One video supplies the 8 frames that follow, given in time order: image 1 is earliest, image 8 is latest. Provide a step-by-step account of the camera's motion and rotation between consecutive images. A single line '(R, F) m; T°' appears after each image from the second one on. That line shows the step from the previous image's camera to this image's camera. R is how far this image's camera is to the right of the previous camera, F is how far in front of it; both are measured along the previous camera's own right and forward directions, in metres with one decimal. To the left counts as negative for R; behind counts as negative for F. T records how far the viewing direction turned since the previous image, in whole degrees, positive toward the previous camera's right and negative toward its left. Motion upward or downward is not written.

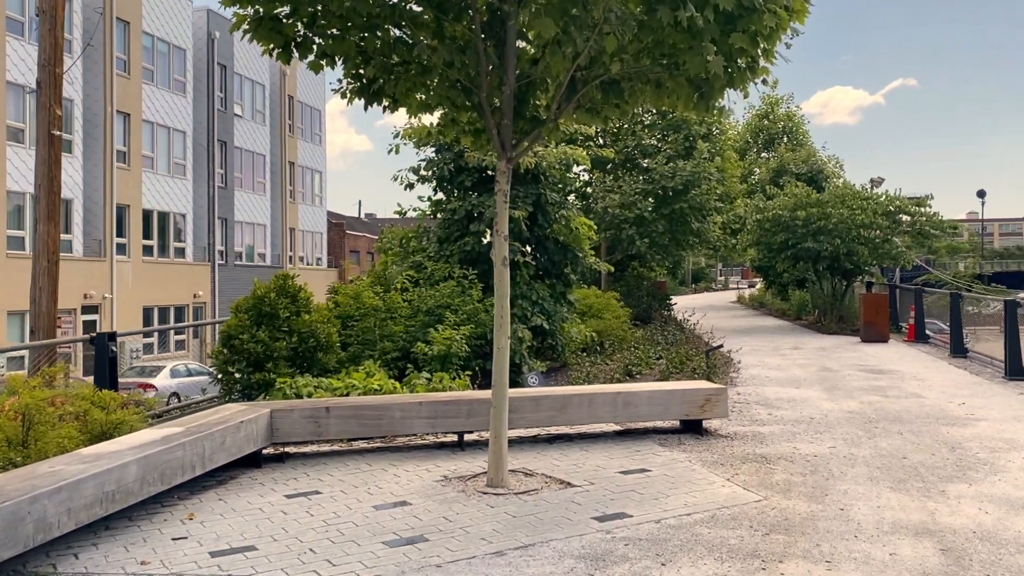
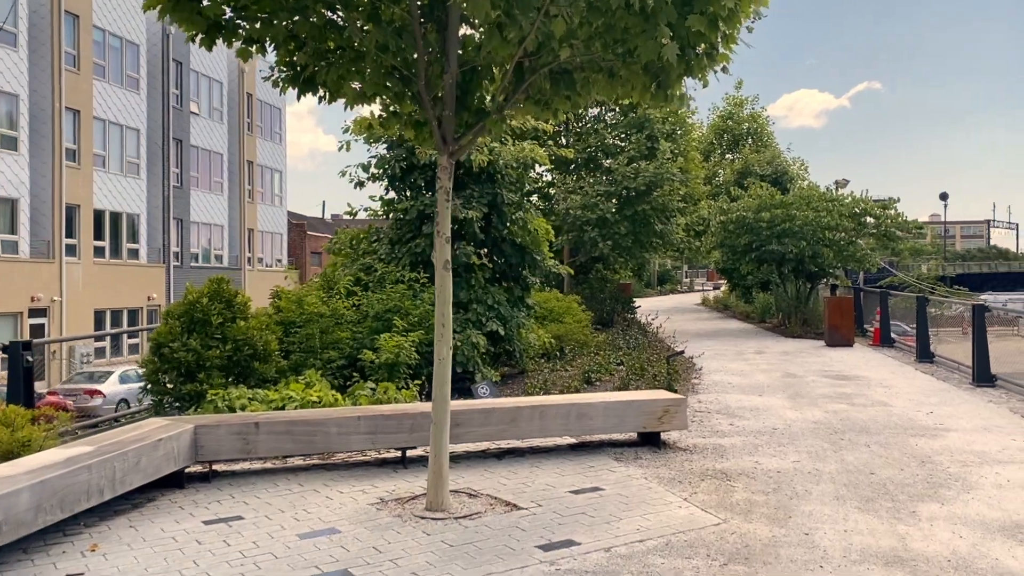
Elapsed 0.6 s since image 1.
(+0.2, +0.5) m; +2°
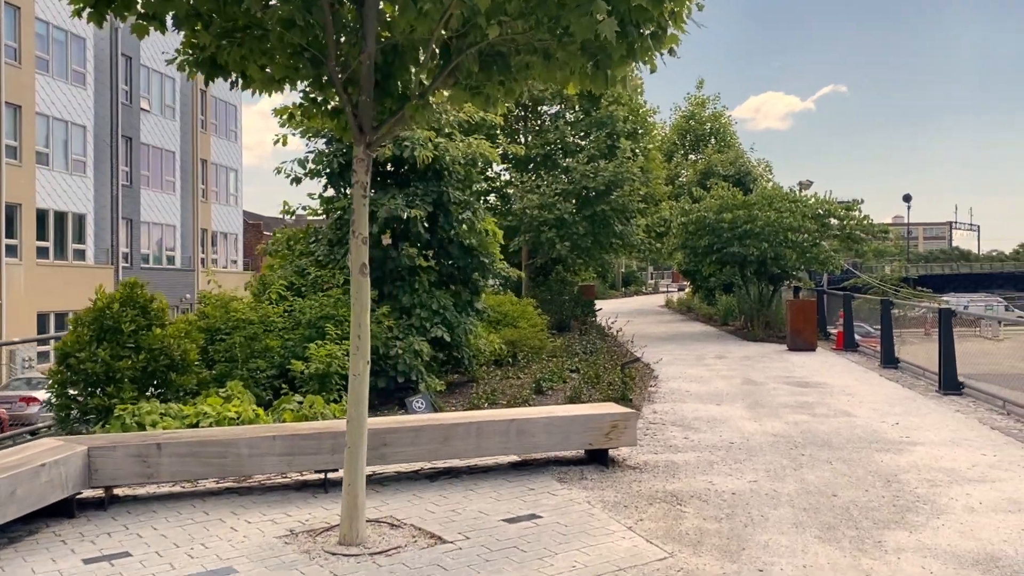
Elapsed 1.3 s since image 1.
(+0.2, +0.6) m; +2°
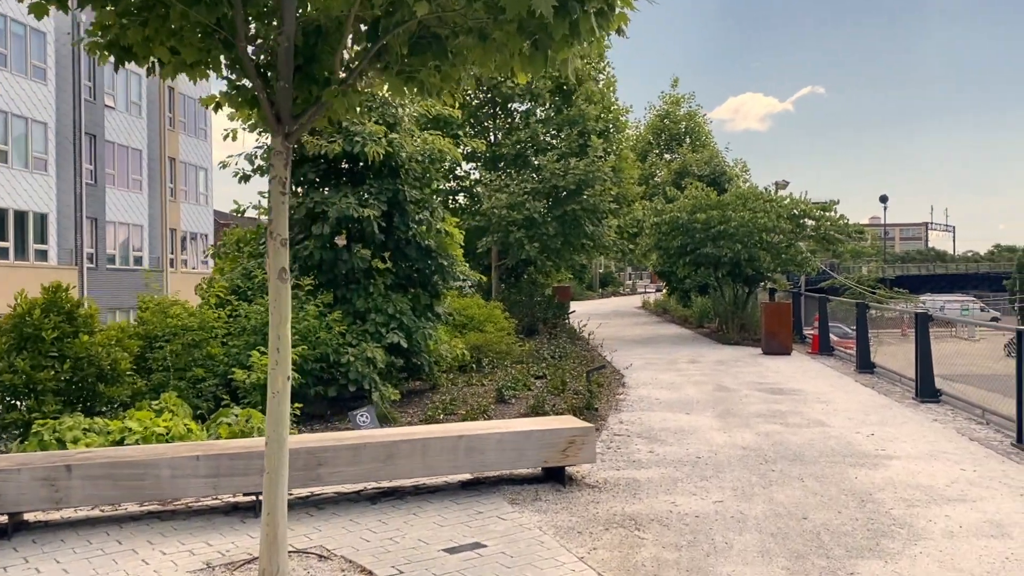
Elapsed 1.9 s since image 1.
(+0.2, +0.5) m; +1°
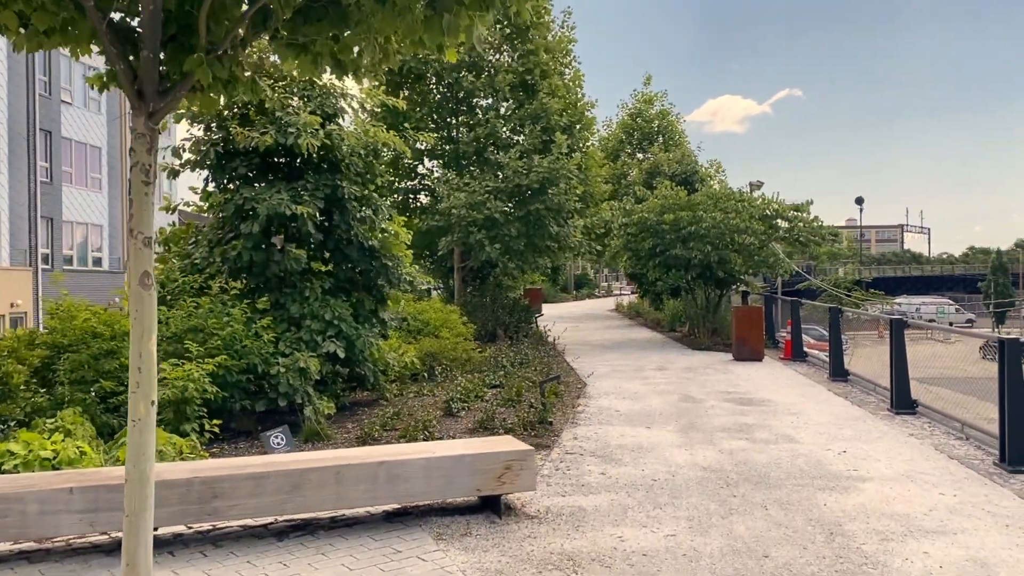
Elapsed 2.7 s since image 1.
(+0.3, +0.7) m; +1°
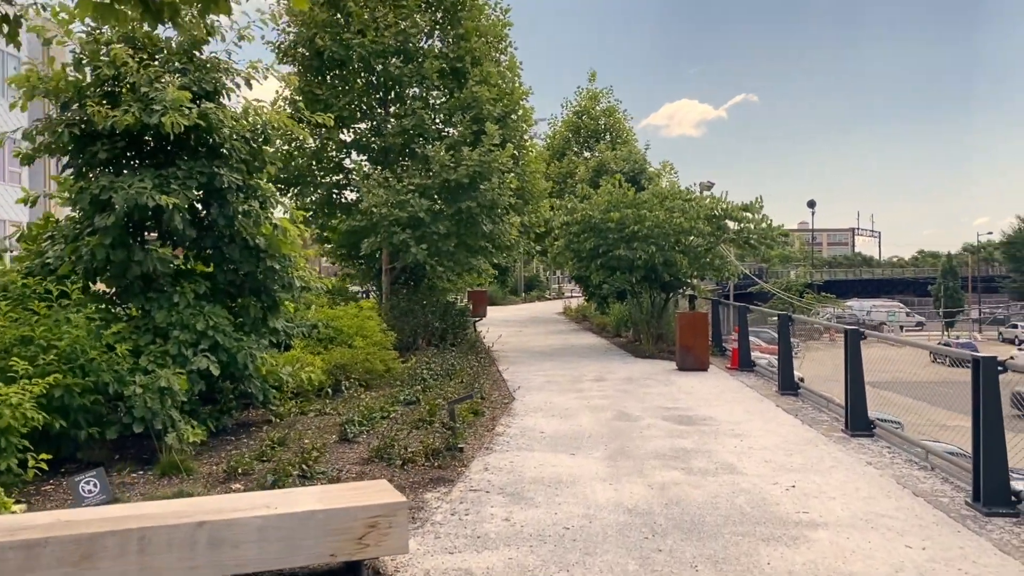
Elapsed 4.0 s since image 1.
(+0.4, +1.1) m; +3°
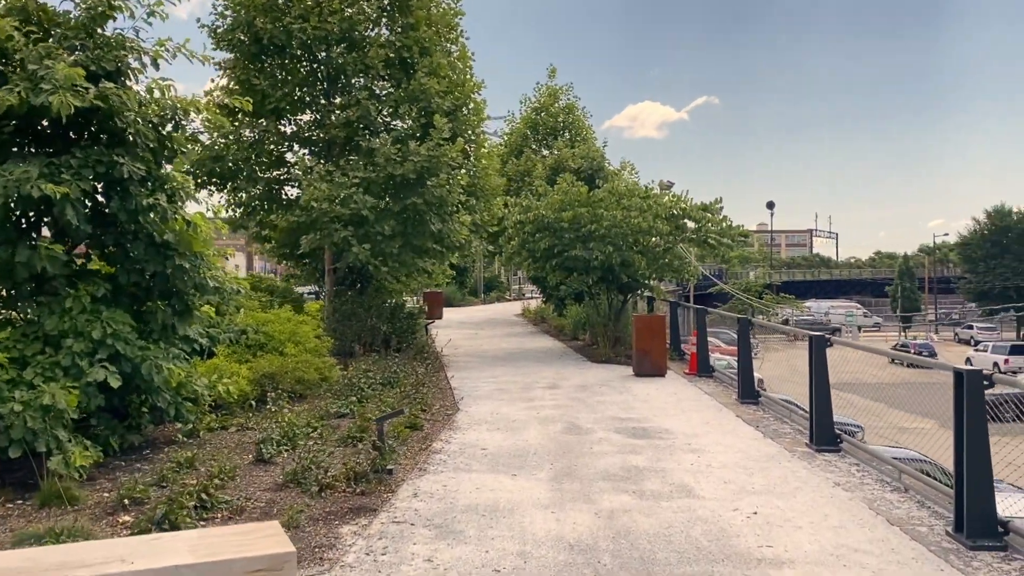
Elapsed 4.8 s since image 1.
(+0.2, +0.7) m; +2°
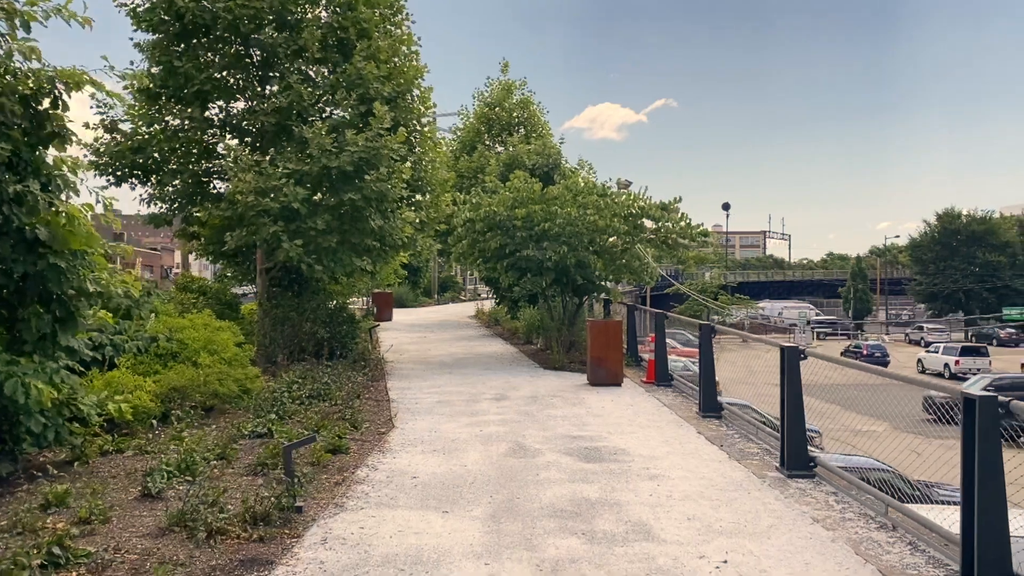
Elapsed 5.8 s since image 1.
(+0.2, +0.9) m; +3°
